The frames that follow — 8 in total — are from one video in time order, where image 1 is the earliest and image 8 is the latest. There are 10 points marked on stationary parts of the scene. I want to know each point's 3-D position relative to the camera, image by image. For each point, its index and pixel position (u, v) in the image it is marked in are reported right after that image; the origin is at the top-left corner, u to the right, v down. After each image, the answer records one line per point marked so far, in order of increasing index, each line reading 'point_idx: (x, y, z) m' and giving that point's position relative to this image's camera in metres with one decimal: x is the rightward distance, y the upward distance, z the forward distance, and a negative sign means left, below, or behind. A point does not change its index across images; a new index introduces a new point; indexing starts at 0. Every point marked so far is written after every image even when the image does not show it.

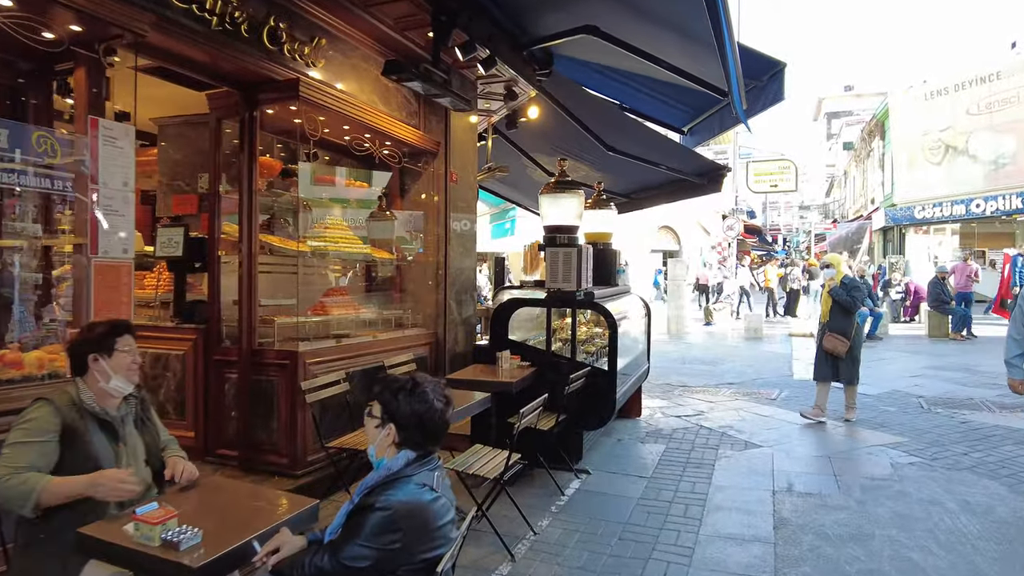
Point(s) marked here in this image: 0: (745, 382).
0: (+3.1, -1.2, +8.5) m
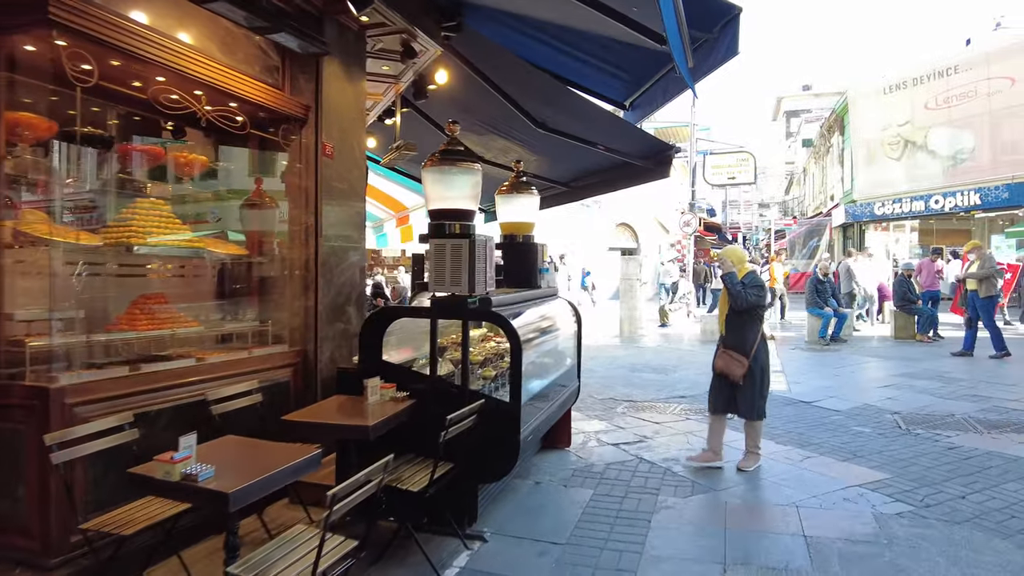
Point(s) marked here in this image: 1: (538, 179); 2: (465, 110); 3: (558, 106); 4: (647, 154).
0: (+2.2, -1.2, +7.5) m
1: (+0.3, +1.4, +8.3) m
2: (-0.5, +1.8, +6.4) m
3: (+0.4, +1.7, +6.0) m
4: (+1.4, +1.4, +6.7) m
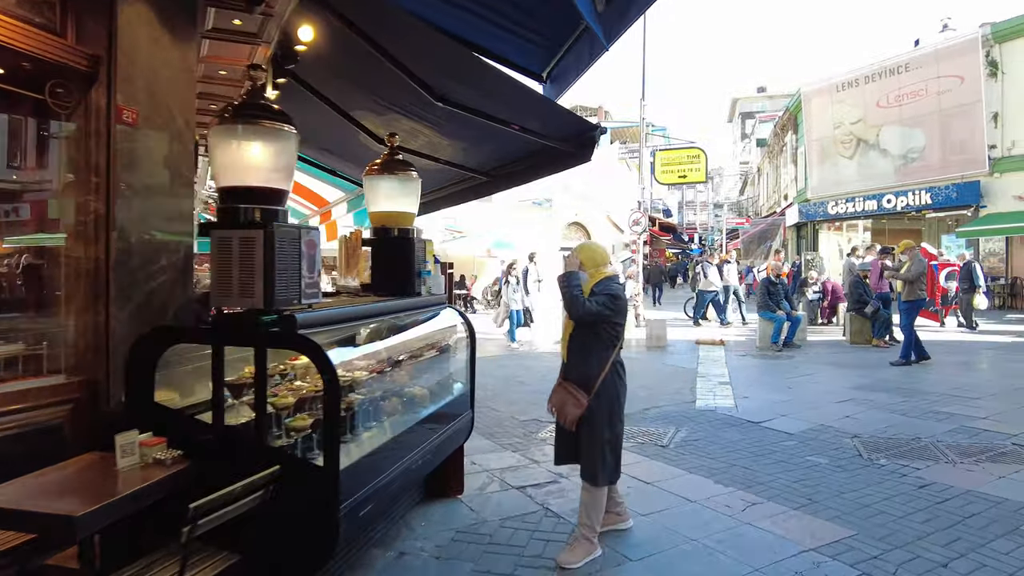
0: (+1.3, -1.3, +6.6) m
1: (-0.6, +1.4, +7.2) m
2: (-1.3, +1.7, +5.4) m
3: (-0.4, +1.7, +5.0) m
4: (+0.5, +1.3, +5.7) m
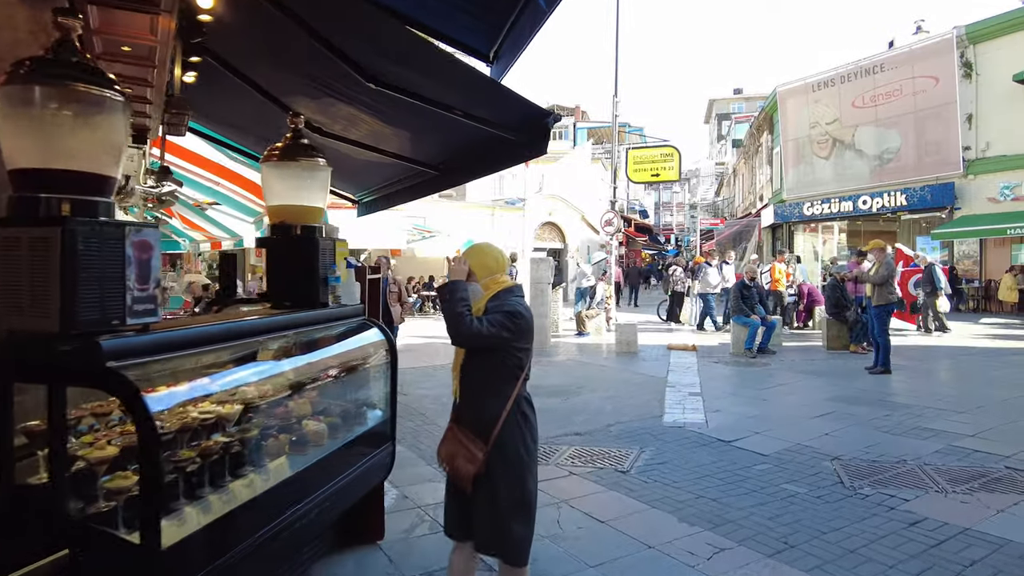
0: (+0.8, -1.3, +6.0) m
1: (-1.1, +1.3, +6.6) m
2: (-1.7, +1.7, +4.7) m
3: (-0.8, +1.6, +4.4) m
4: (+0.1, +1.3, +5.1) m
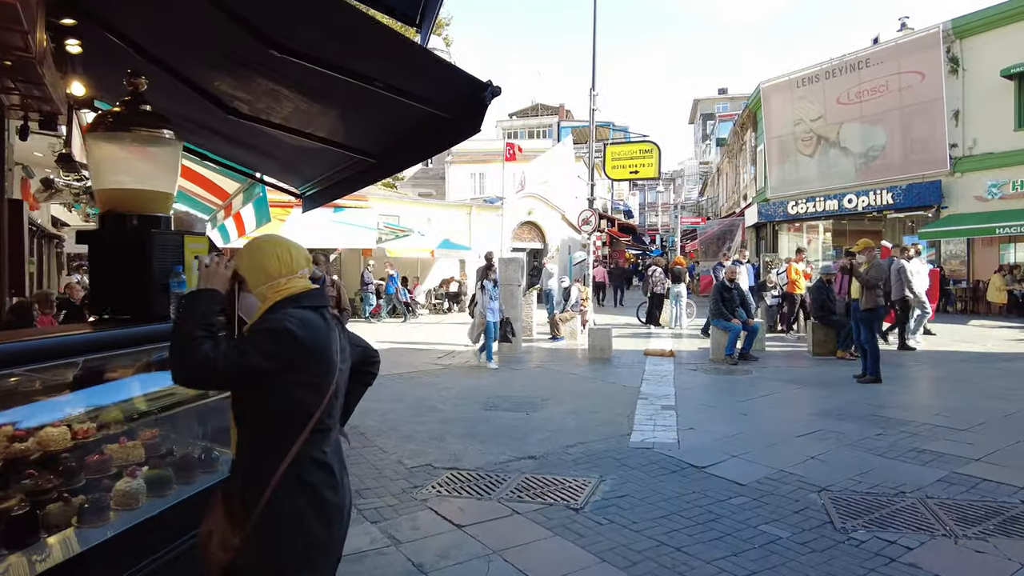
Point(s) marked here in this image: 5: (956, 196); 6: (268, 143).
0: (+0.3, -1.4, +5.3) m
1: (-1.6, +1.3, +5.8) m
2: (-2.2, +1.7, +3.9) m
3: (-1.3, +1.6, +3.6) m
4: (-0.4, +1.3, +4.4) m
5: (+12.4, +2.6, +18.1) m
6: (-2.5, +1.4, +6.6) m
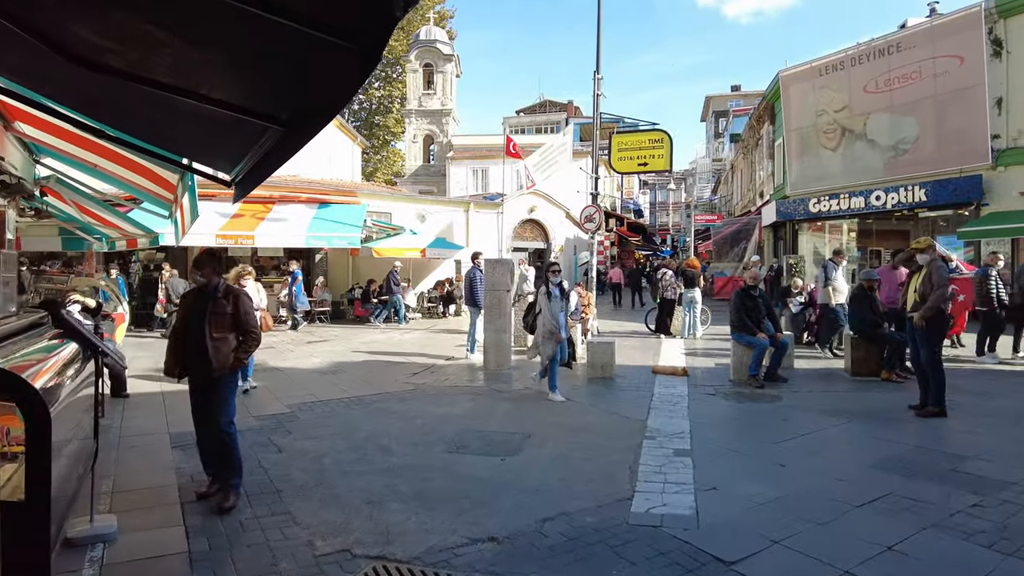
0: (+0.1, -1.5, +3.8) m
1: (-1.8, +1.2, +4.4) m
2: (-2.5, +1.6, +2.5) m
3: (-1.5, +1.5, +2.2) m
4: (-0.6, +1.2, +2.9) m
5: (+12.4, +2.5, +16.4) m
6: (-2.7, +1.4, +5.1) m
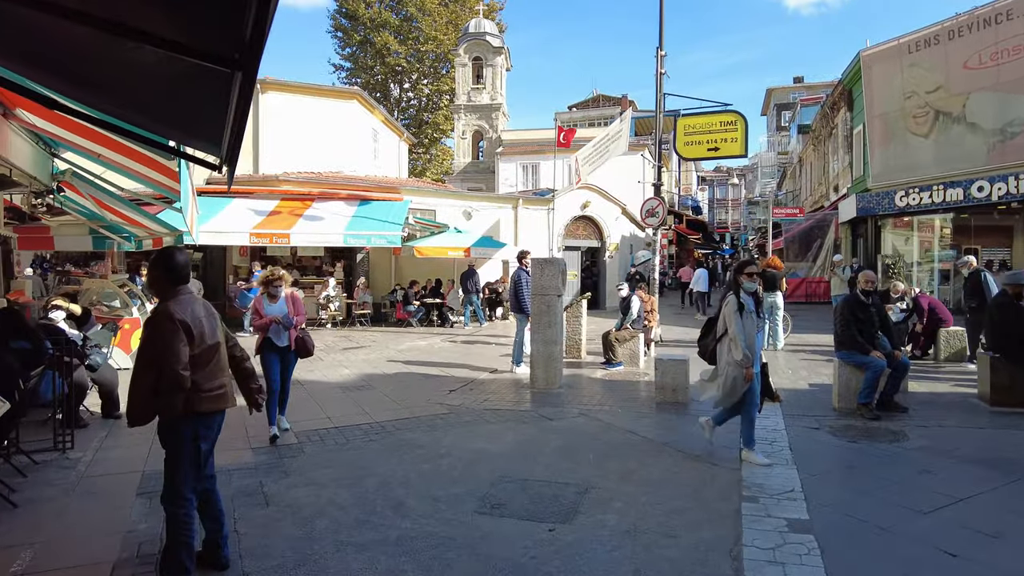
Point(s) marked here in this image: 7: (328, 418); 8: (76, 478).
0: (+0.3, -1.5, +2.4) m
1: (-1.6, +1.1, +3.1) m
2: (-2.3, +1.5, +1.3) m
3: (-1.5, +1.4, +0.9) m
4: (-0.5, +1.1, +1.6) m
5: (+13.5, +2.4, +14.0) m
6: (-2.4, +1.3, +4.0) m
7: (-1.9, -1.4, +6.8) m
8: (-3.3, -1.4, +4.9) m
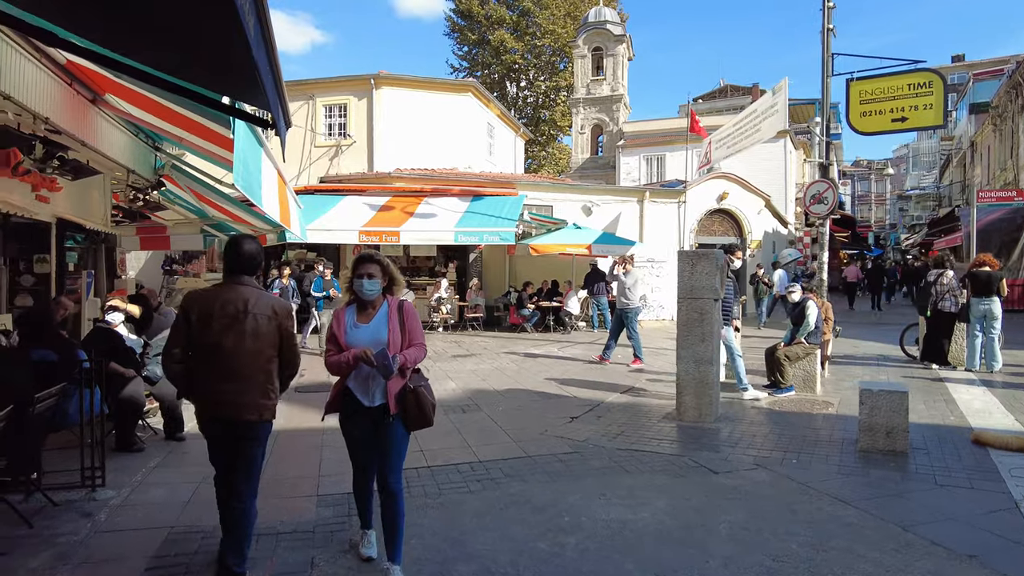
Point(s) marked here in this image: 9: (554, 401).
0: (+0.6, -1.5, +0.7) m
1: (-1.0, +1.2, +1.7) m
2: (-2.1, +1.6, +0.1) m
3: (-1.3, +1.5, -0.5) m
4: (-0.3, +1.1, 0.0) m
5: (+15.7, +2.3, +9.8) m
6: (-1.7, +1.3, +2.7) m
7: (-0.8, -1.4, +5.4) m
8: (-2.4, -1.4, +3.7) m
9: (+0.5, -1.3, +7.5) m
